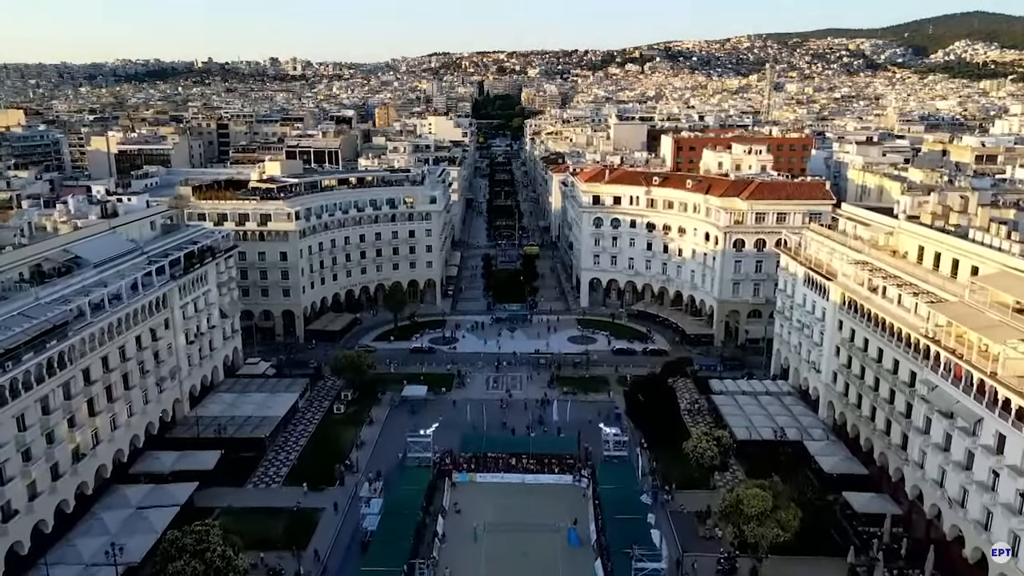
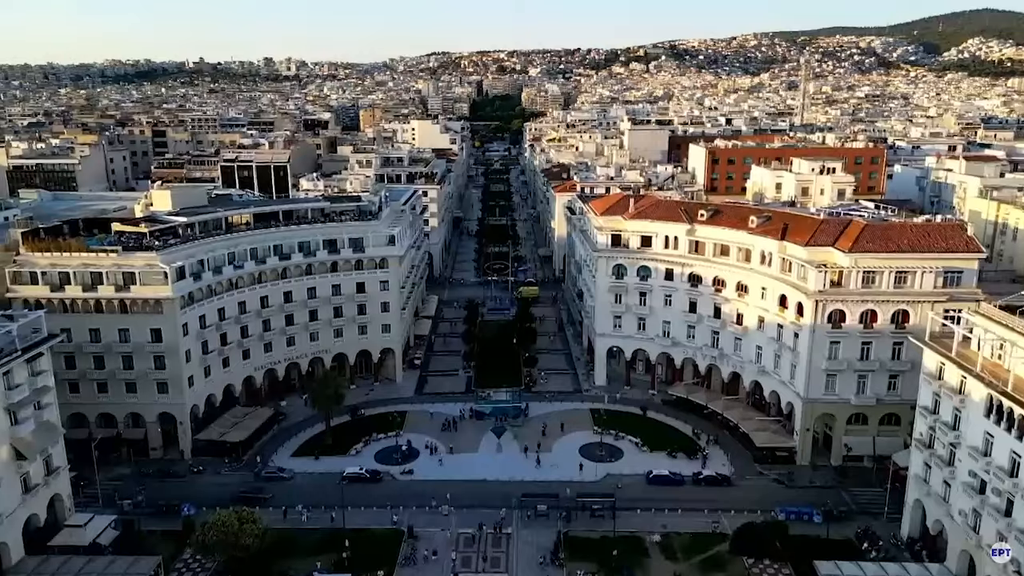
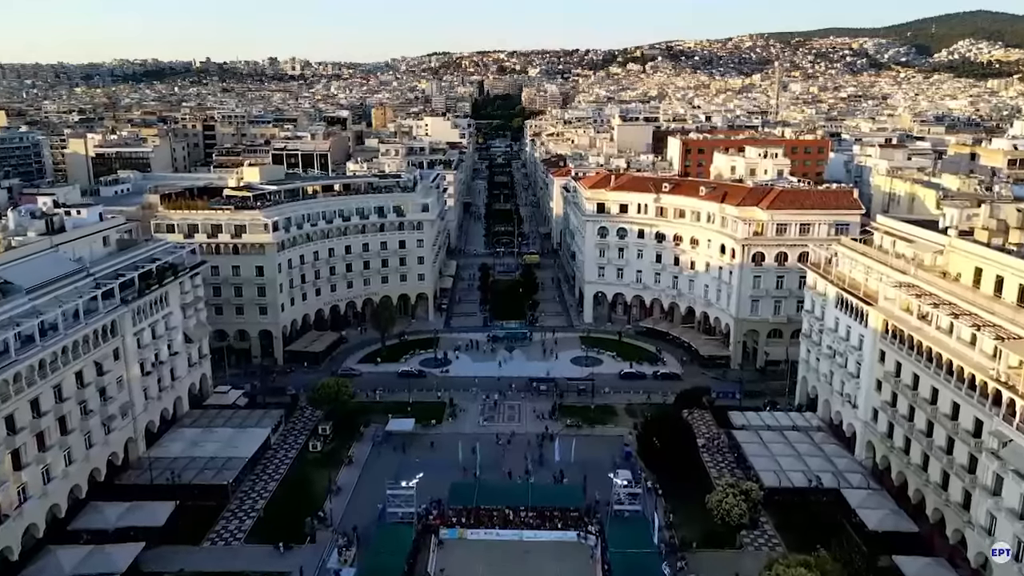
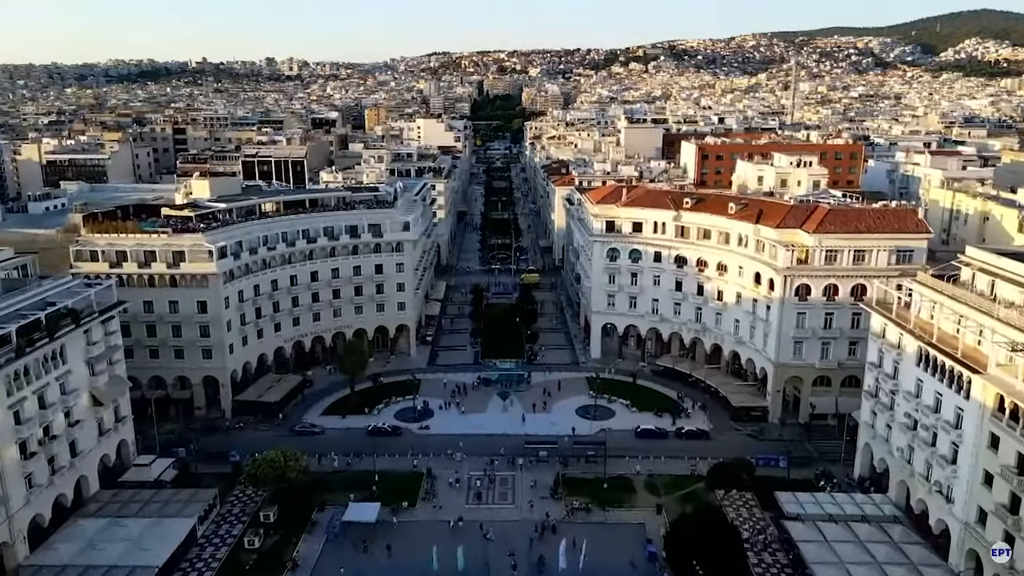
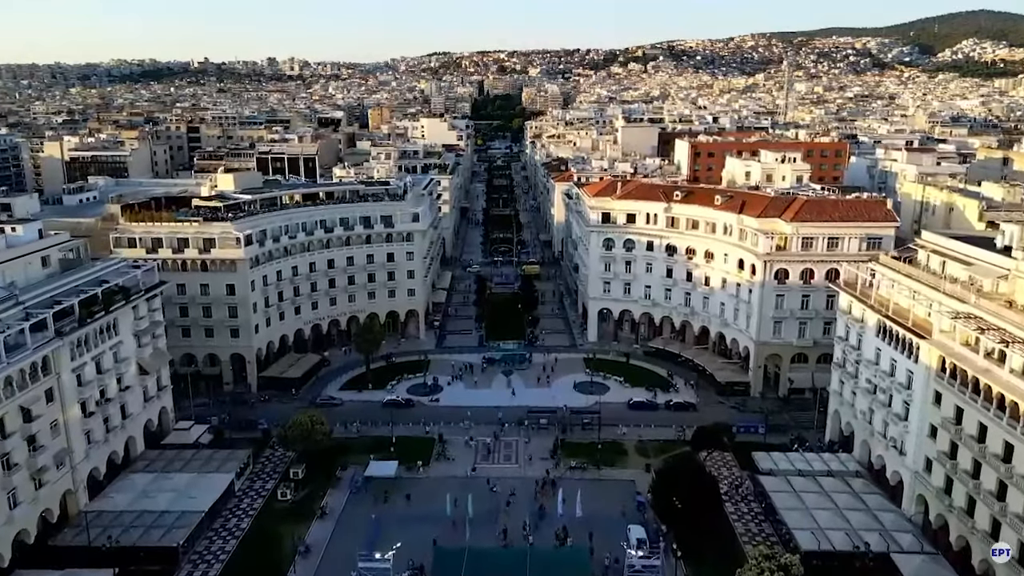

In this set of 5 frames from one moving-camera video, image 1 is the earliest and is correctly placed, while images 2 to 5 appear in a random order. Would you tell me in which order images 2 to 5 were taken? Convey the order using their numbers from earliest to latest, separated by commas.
3, 5, 4, 2
